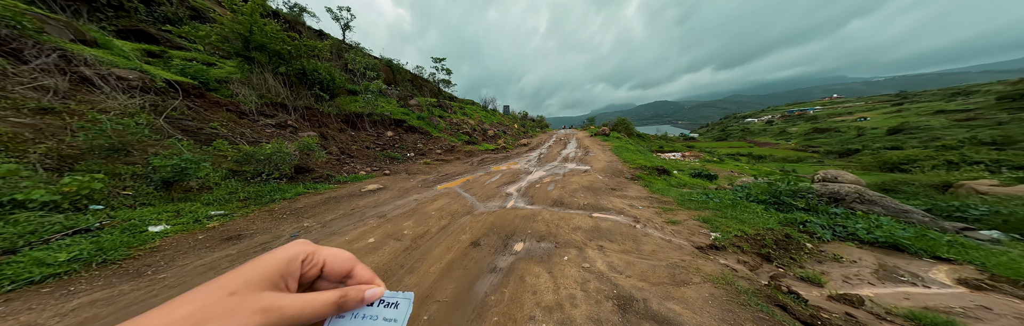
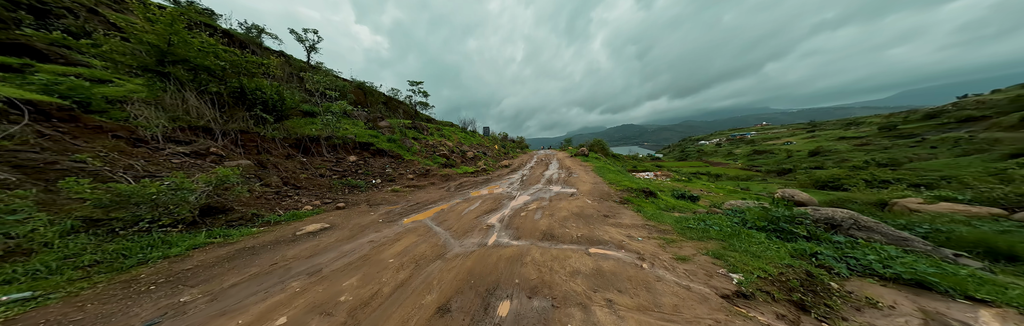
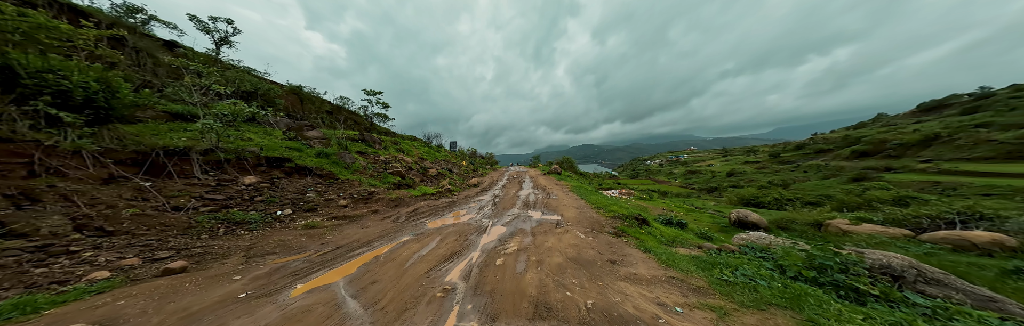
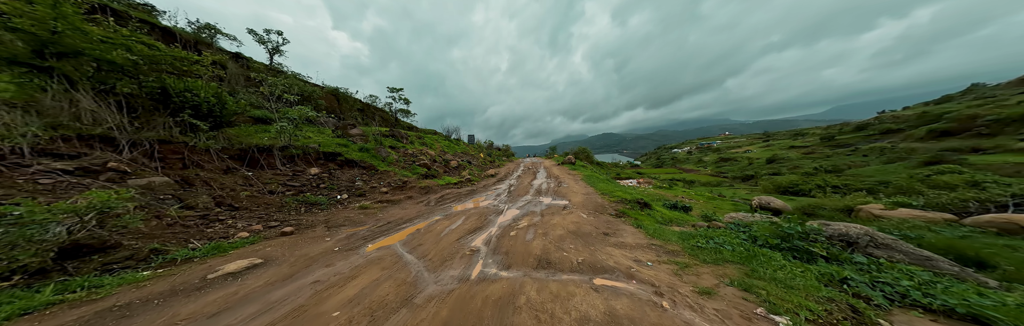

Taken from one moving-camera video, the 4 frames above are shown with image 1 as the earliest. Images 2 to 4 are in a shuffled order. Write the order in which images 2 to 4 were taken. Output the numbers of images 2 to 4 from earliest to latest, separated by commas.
2, 4, 3
